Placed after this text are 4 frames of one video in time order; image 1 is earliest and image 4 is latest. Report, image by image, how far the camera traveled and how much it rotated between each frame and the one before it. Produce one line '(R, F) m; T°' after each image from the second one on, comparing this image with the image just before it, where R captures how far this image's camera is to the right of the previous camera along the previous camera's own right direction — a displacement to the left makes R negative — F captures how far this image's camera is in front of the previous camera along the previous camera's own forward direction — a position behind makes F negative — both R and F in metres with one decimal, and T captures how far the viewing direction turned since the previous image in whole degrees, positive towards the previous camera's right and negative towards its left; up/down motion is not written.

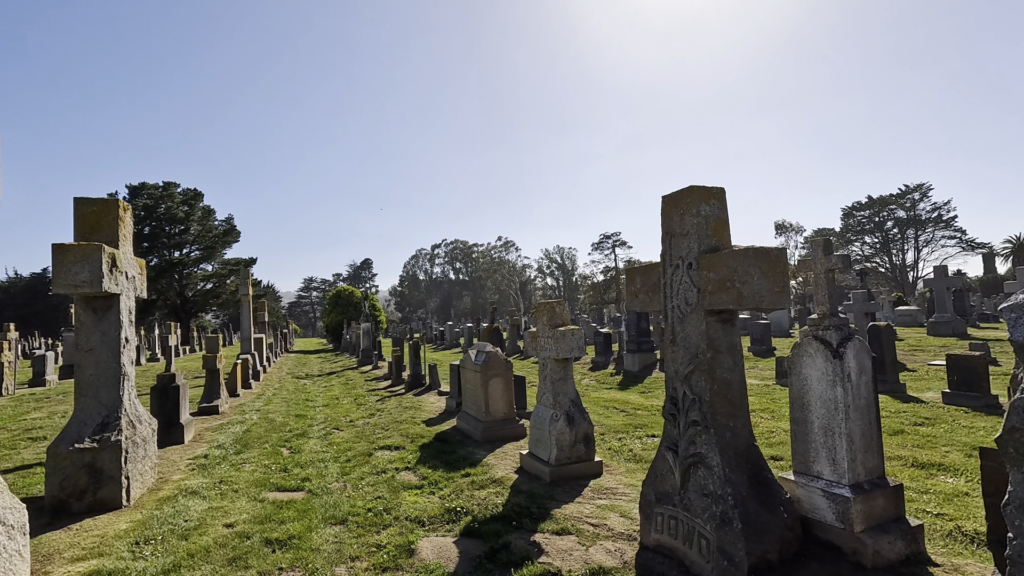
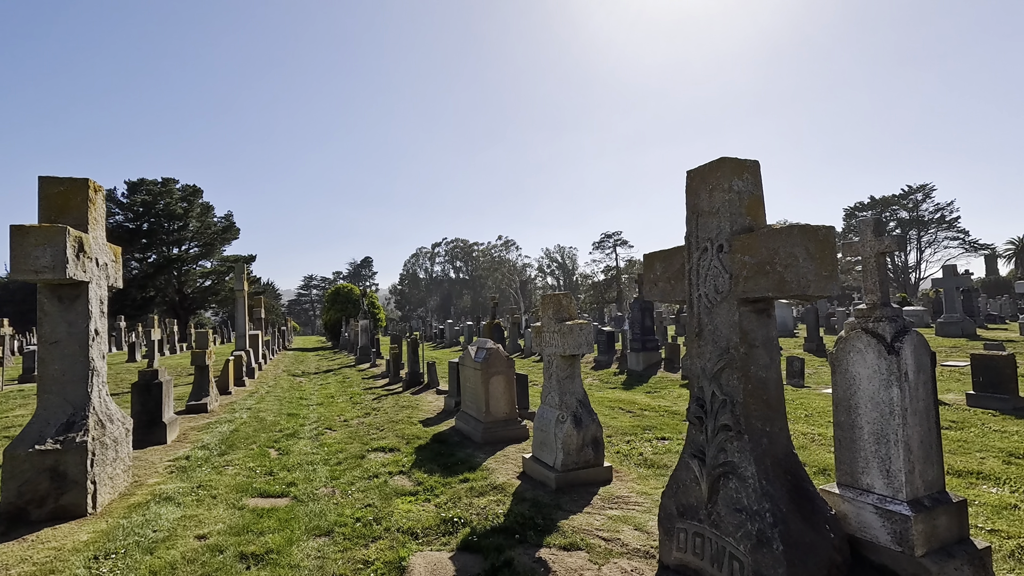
(0.0, +0.5) m; 0°
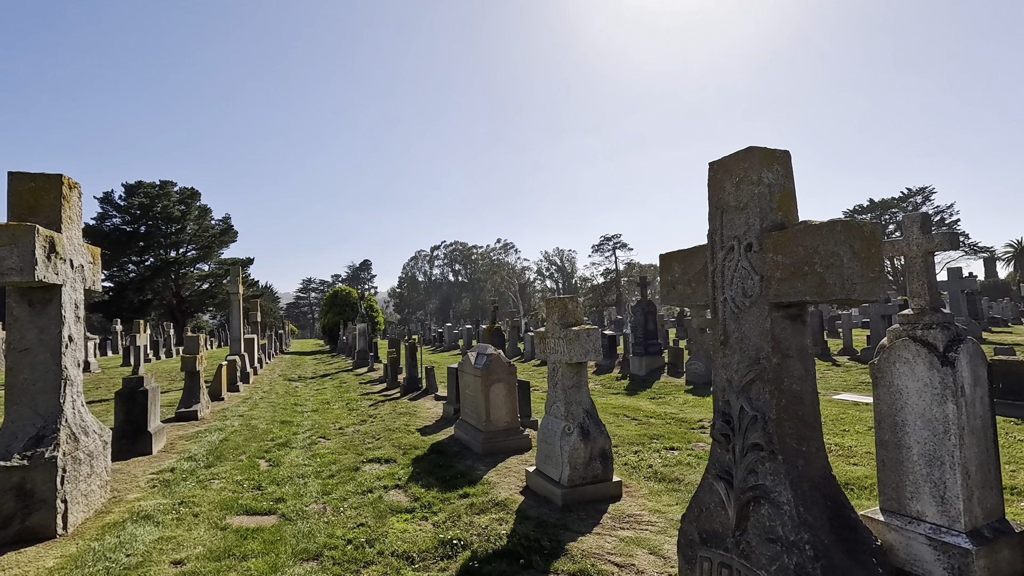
(0.0, +0.3) m; 0°
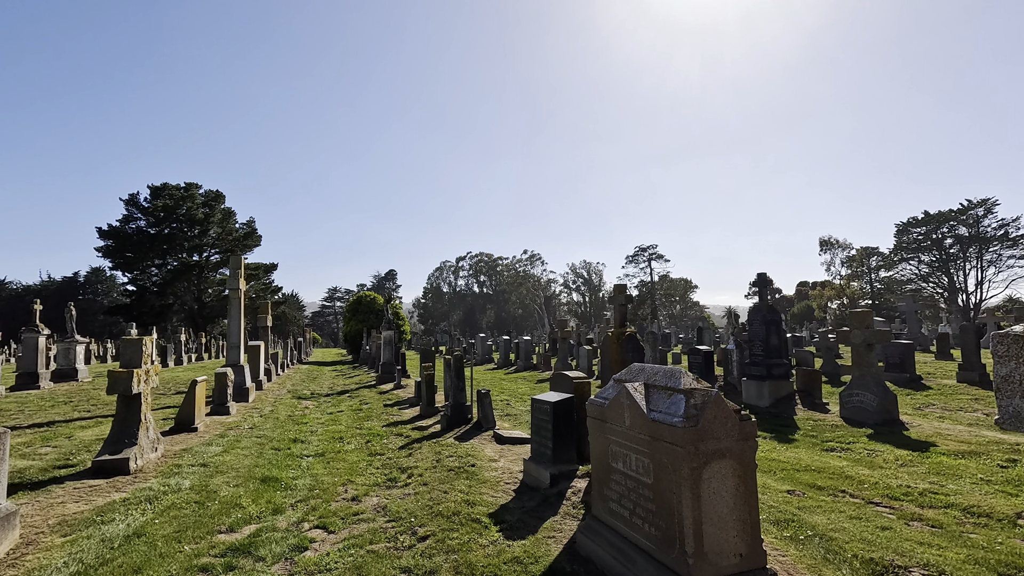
(-1.3, +4.2) m; -2°
